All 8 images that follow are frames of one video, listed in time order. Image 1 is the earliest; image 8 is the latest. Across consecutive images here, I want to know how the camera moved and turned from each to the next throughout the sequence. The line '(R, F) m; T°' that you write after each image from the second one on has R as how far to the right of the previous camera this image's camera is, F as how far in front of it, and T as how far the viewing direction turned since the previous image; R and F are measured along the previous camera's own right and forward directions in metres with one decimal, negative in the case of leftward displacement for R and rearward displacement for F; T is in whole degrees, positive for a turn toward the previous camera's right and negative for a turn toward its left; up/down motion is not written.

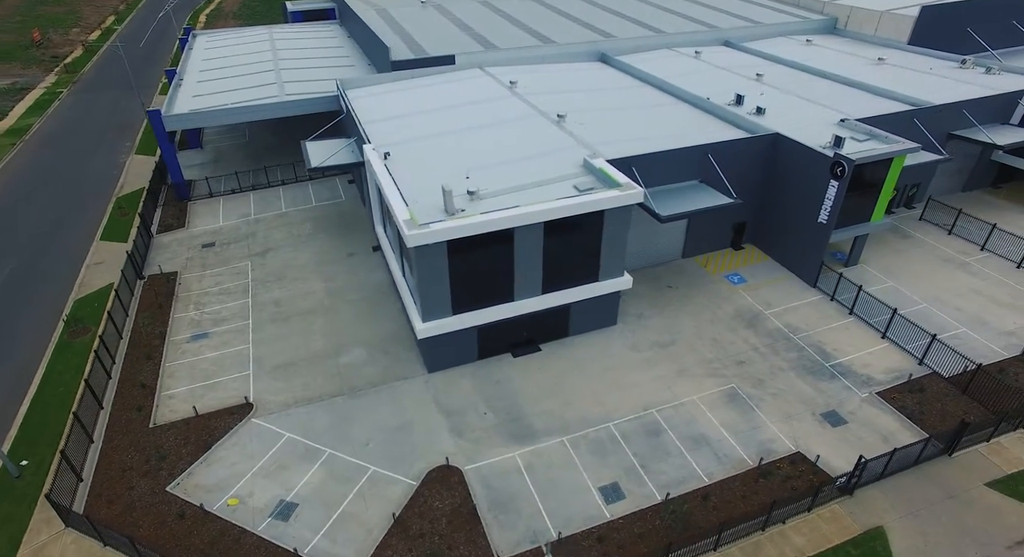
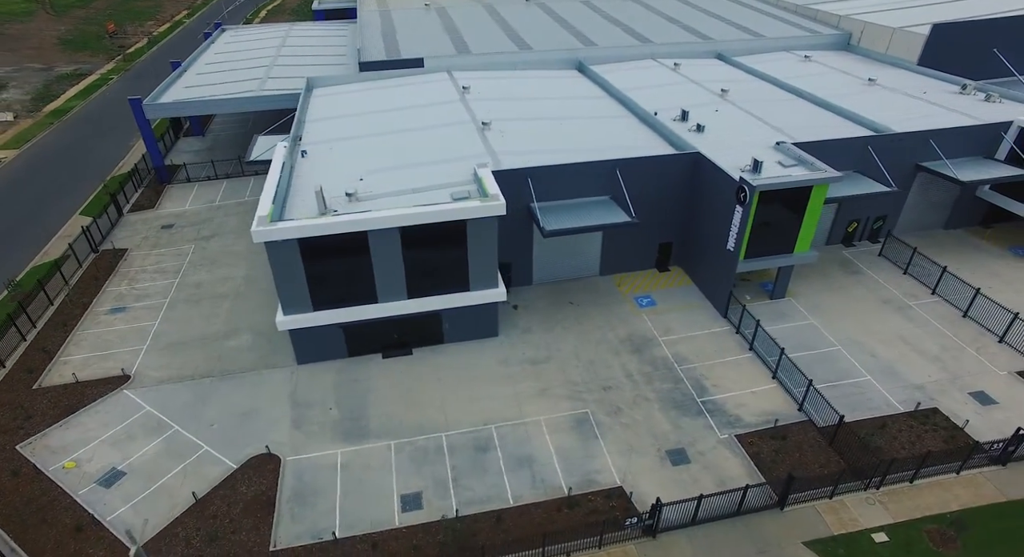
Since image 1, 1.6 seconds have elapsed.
(+7.9, +0.4) m; -7°
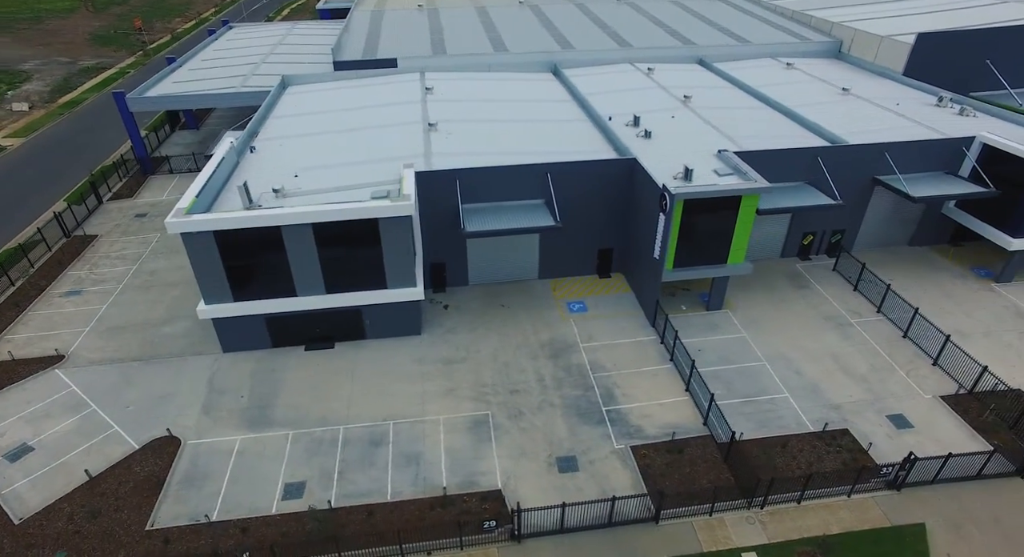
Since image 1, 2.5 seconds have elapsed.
(+4.7, 0.0) m; -3°
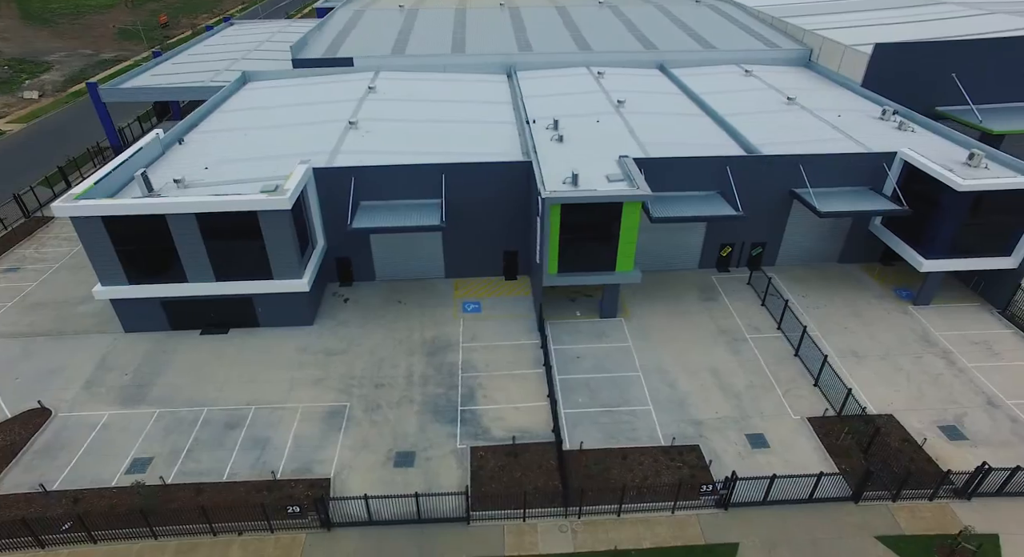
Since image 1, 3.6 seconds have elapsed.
(+6.7, 0.0) m; -4°
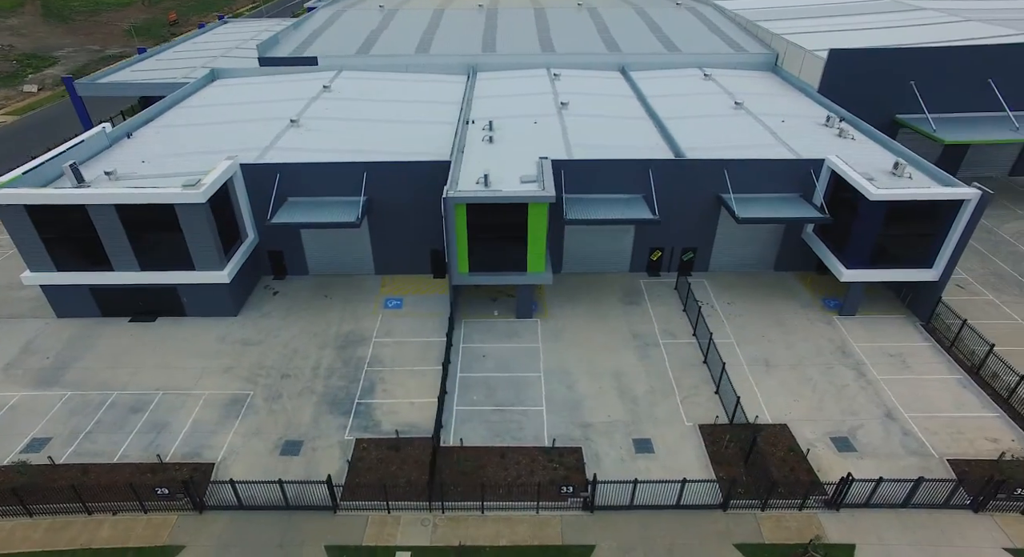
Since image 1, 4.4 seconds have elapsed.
(+4.8, -0.2) m; -2°
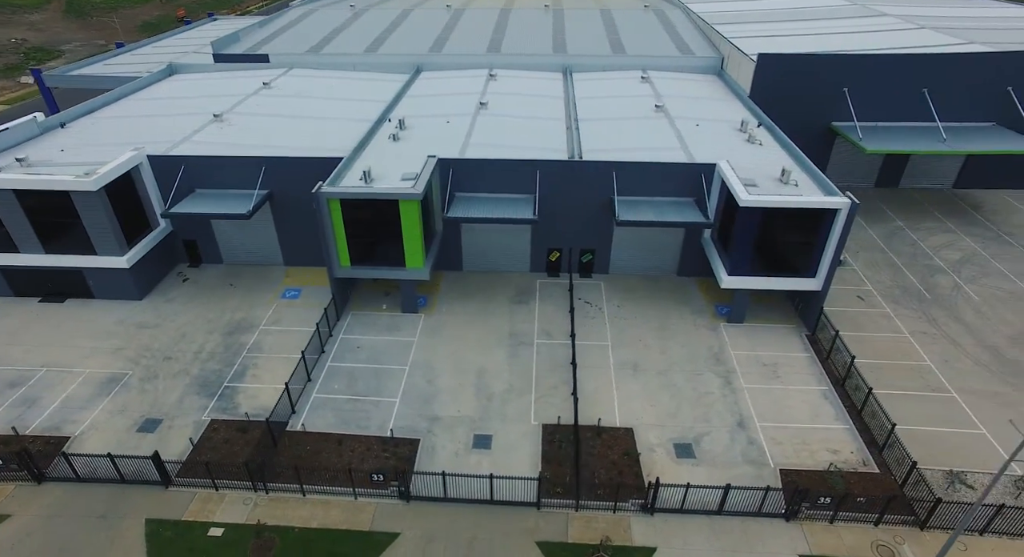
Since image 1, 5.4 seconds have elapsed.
(+6.6, -0.2) m; -3°
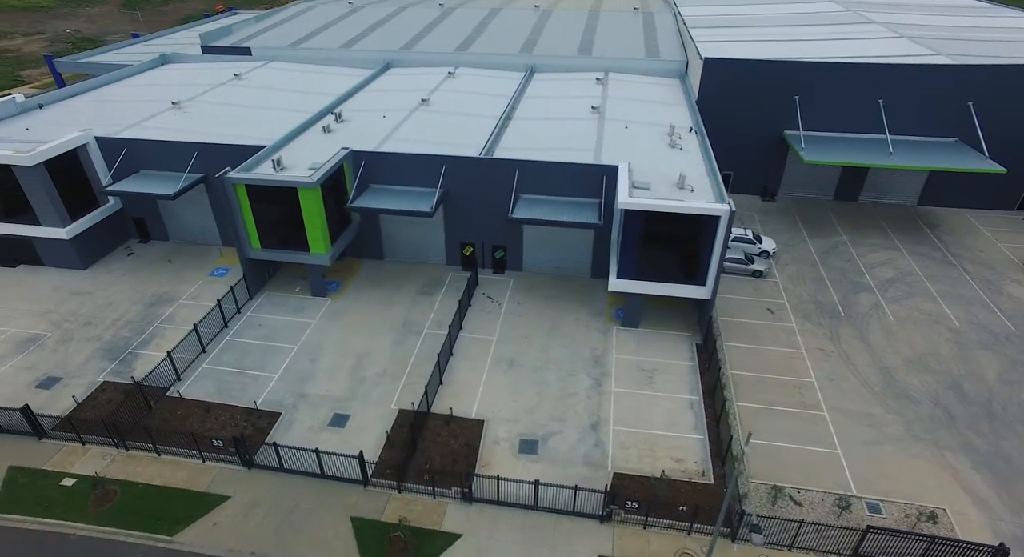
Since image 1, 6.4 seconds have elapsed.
(+7.0, -0.2) m; -5°
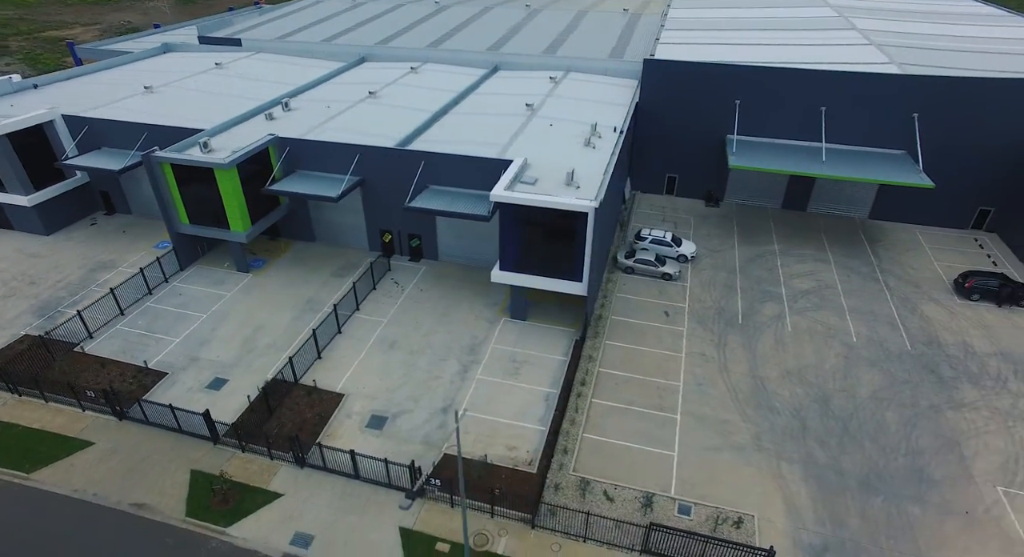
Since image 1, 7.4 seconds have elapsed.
(+7.2, -0.4) m; -5°
